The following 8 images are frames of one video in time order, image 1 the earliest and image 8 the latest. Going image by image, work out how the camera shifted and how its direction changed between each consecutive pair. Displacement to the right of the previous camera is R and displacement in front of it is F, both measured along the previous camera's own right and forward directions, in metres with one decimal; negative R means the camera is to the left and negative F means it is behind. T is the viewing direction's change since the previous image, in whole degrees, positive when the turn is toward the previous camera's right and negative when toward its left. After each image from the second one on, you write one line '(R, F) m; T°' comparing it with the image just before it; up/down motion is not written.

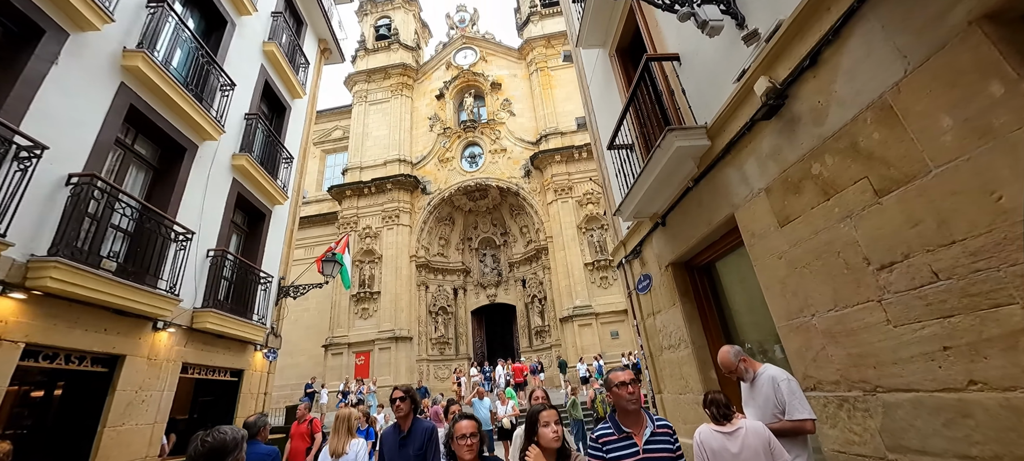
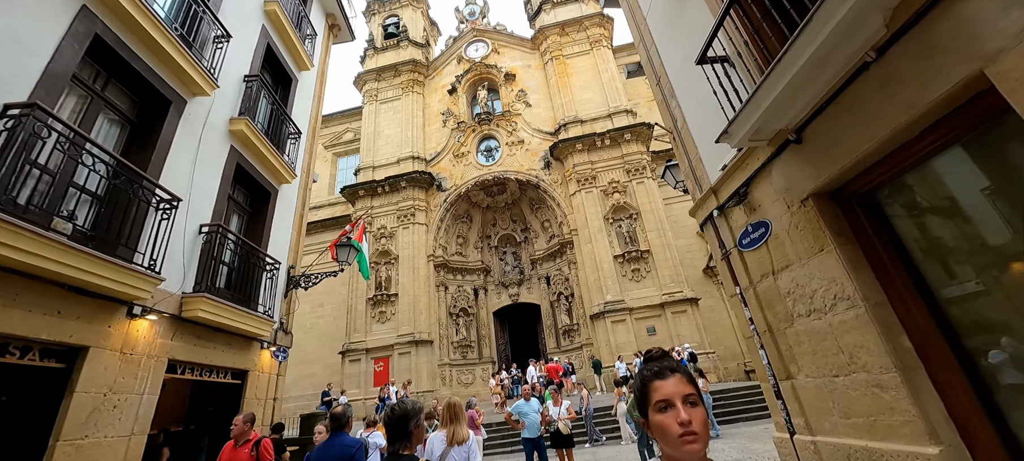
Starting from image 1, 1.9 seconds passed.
(-0.6, +1.2) m; -2°
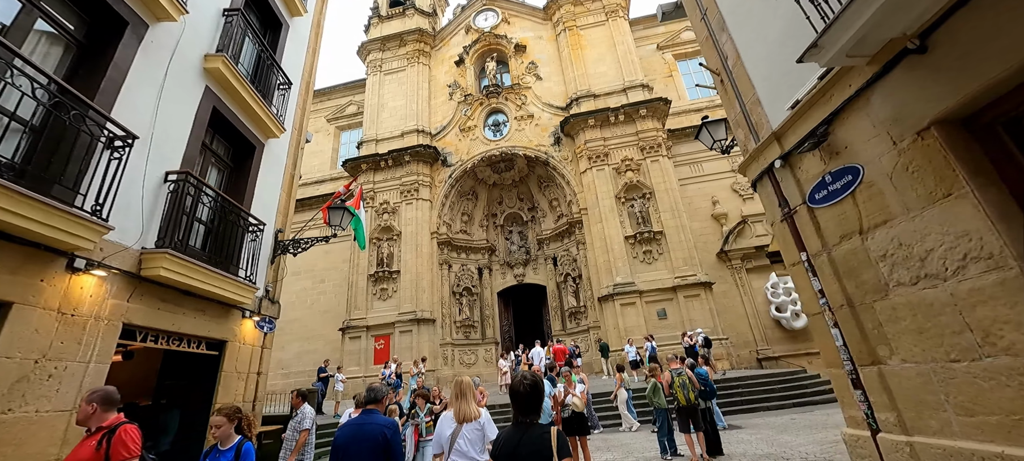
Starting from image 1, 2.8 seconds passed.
(-0.1, +0.7) m; -1°
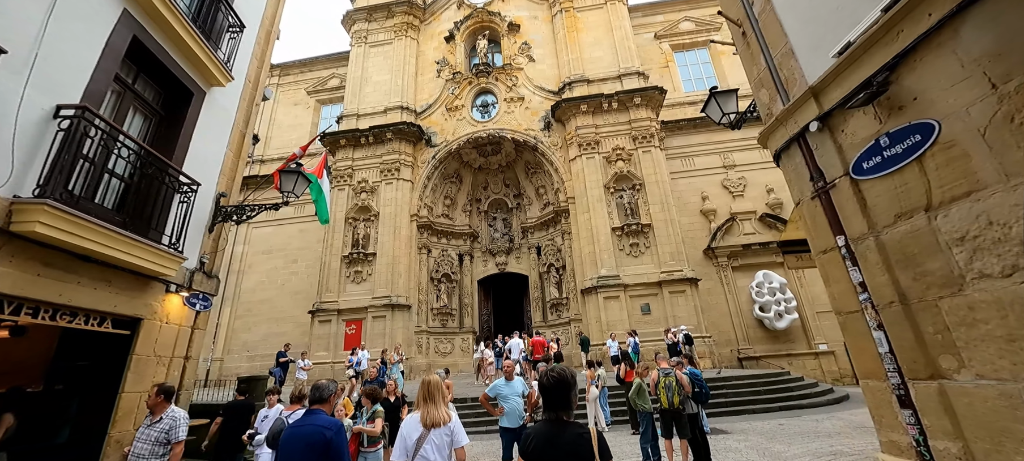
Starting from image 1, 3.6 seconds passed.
(+0.1, +0.7) m; +2°
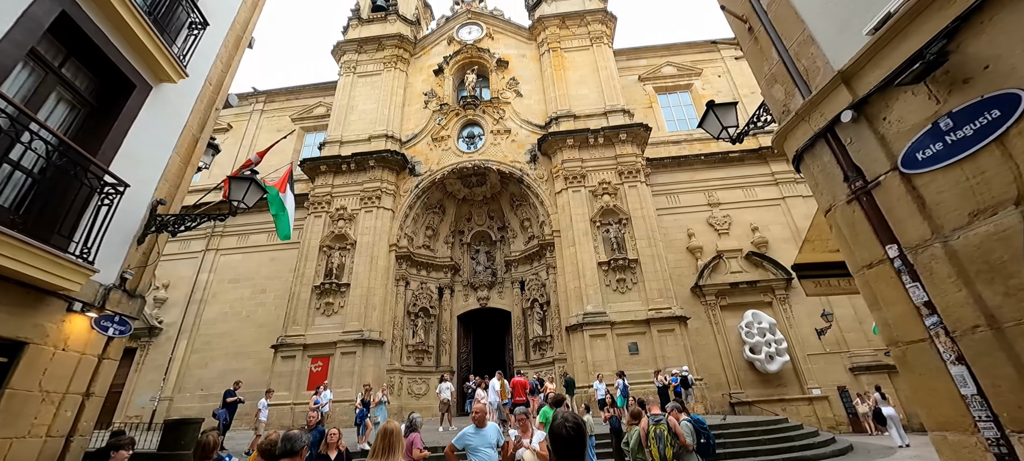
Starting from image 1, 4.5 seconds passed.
(+0.1, +0.6) m; +2°
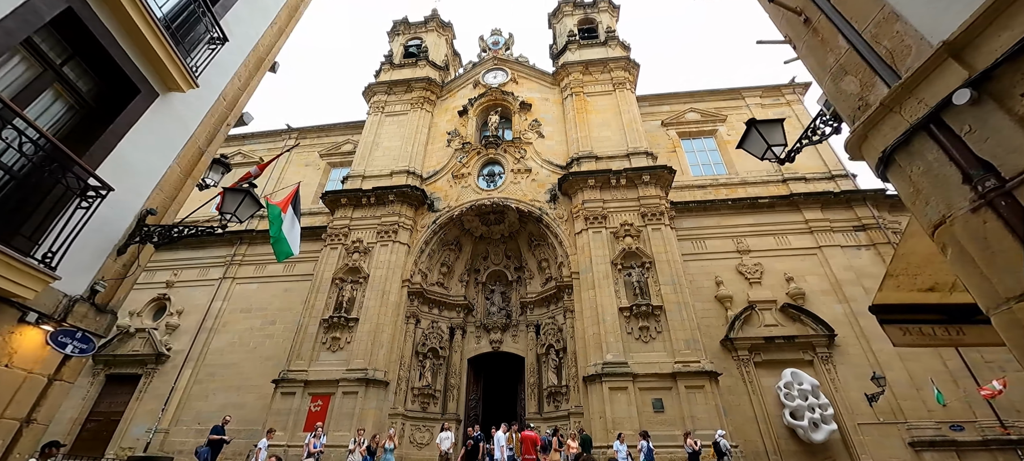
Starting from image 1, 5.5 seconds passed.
(+0.1, +0.6) m; -3°
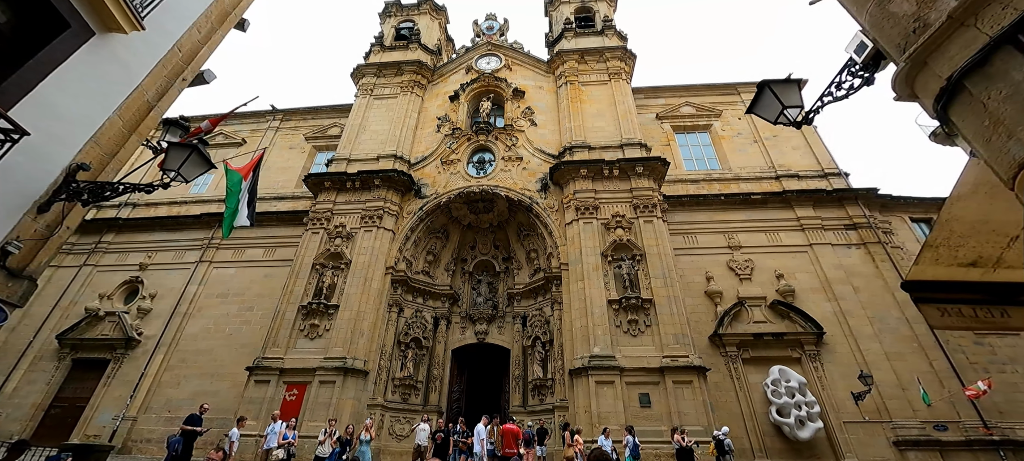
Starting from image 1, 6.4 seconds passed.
(+0.1, +0.5) m; +1°
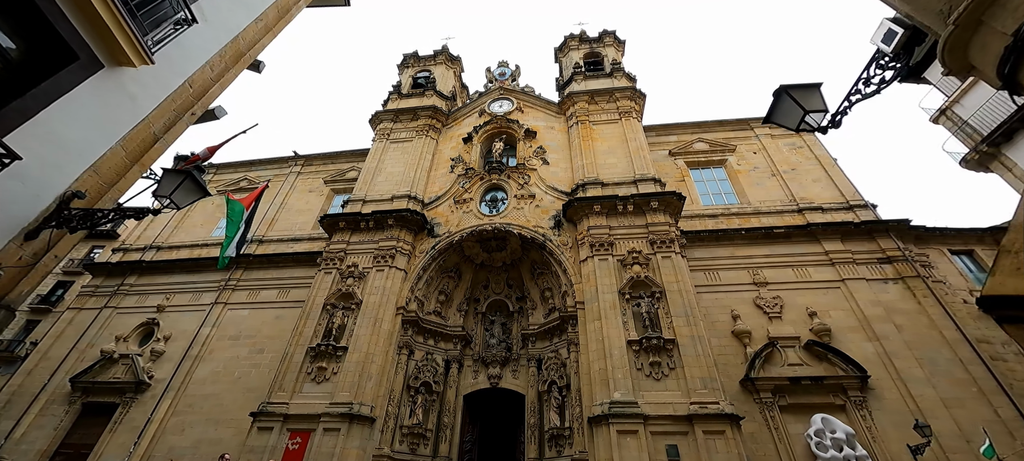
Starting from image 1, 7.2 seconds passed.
(+0.2, +0.4) m; -2°
